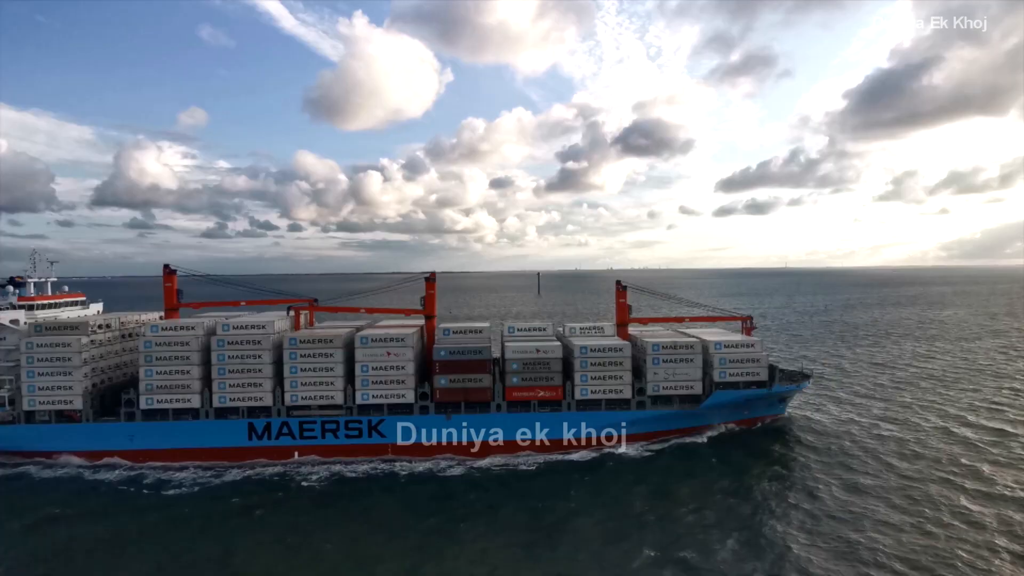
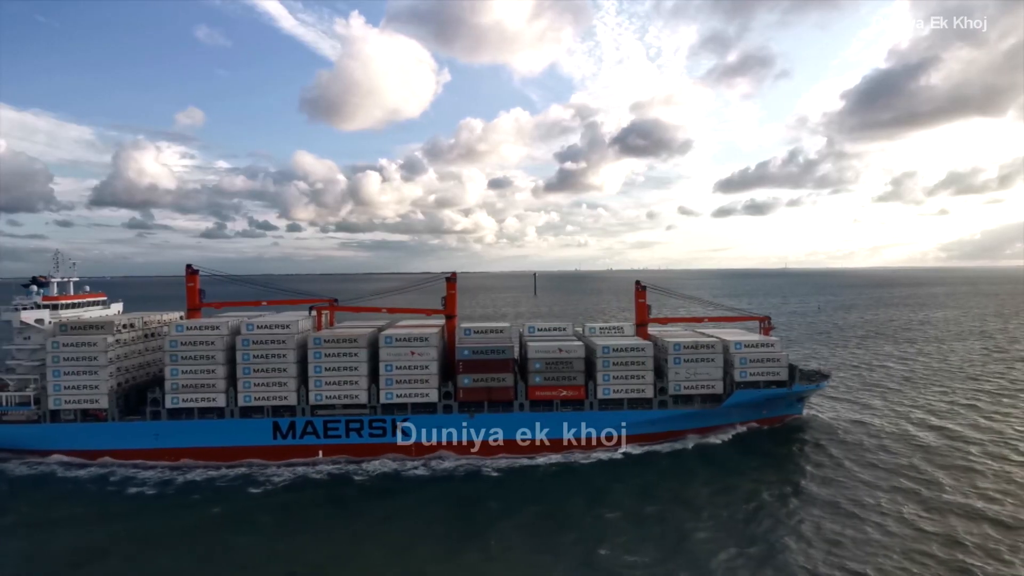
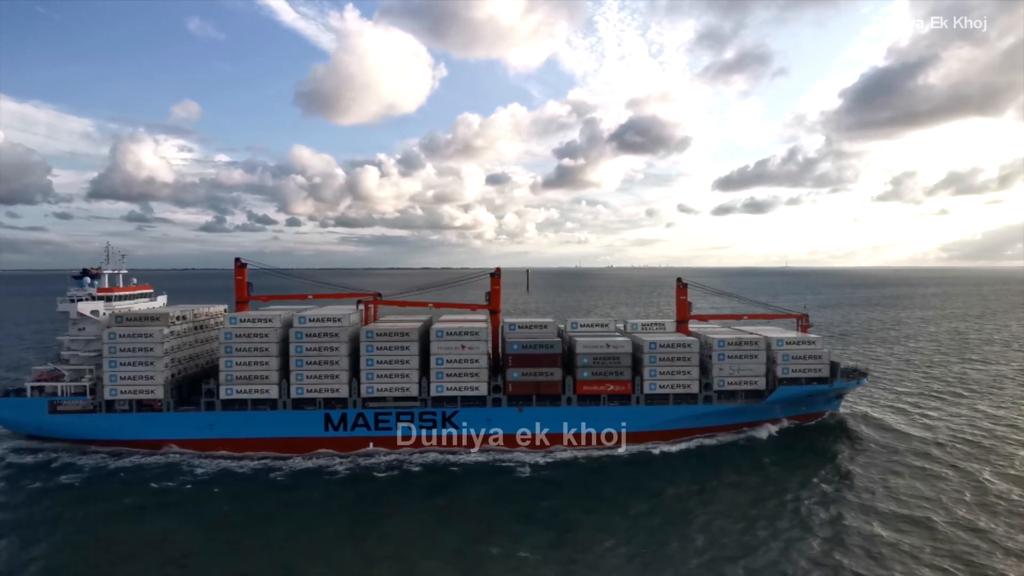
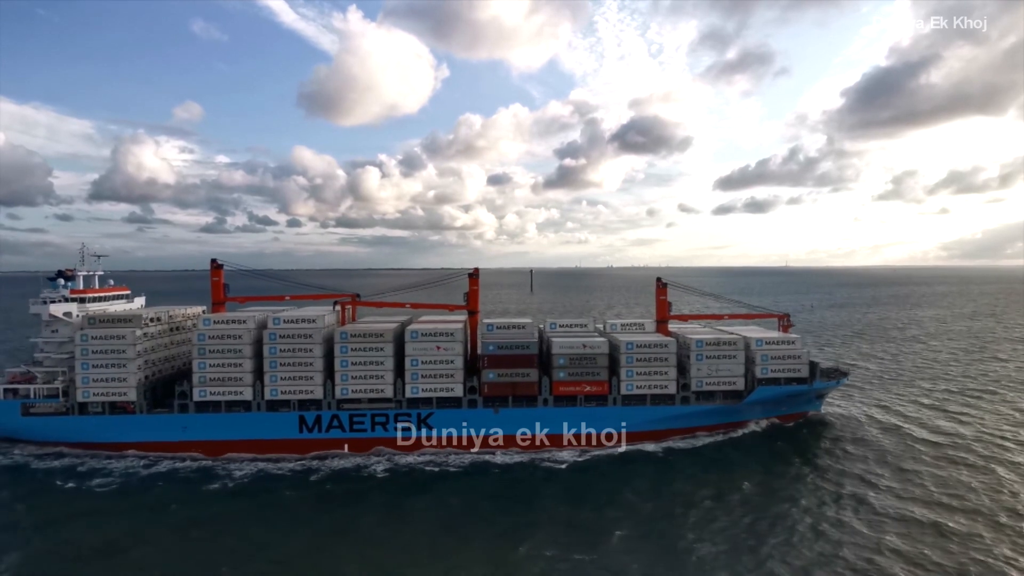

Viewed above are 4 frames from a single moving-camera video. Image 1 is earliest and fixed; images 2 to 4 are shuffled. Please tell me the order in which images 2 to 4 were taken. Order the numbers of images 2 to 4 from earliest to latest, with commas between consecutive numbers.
2, 4, 3
